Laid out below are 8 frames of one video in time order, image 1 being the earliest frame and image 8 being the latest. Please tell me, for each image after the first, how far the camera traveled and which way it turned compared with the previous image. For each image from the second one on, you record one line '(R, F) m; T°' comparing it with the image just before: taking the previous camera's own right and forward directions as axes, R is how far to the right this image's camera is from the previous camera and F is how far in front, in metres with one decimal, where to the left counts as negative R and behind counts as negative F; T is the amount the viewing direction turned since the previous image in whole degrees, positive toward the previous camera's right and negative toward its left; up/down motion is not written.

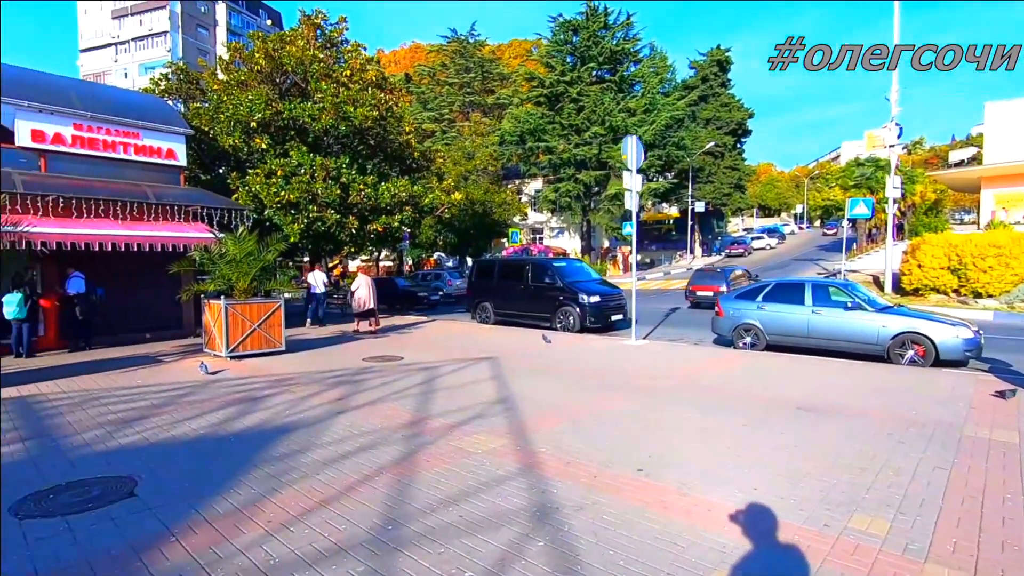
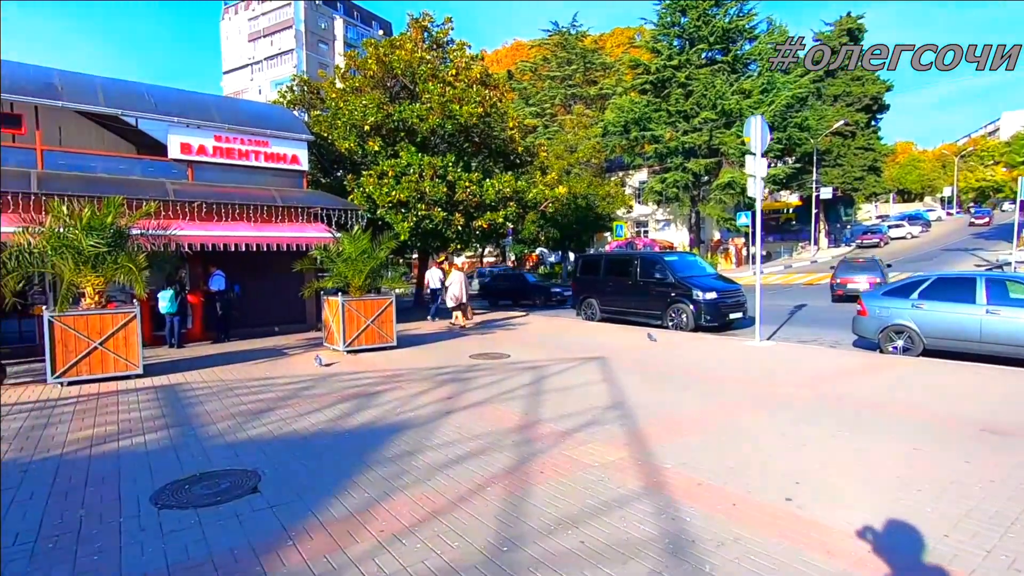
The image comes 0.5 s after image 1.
(-0.2, +0.4) m; -11°
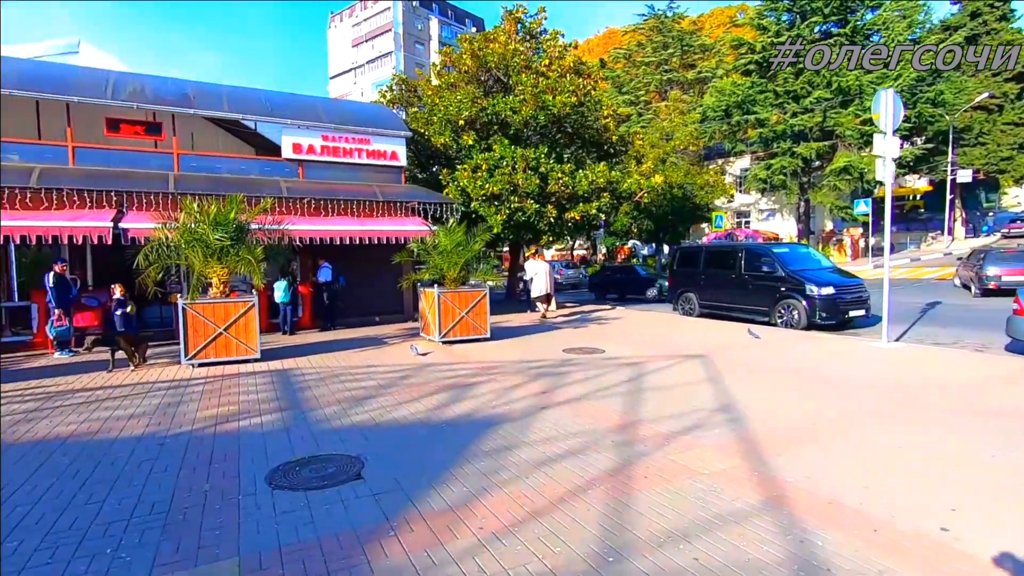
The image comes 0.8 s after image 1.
(-0.1, +0.2) m; -9°
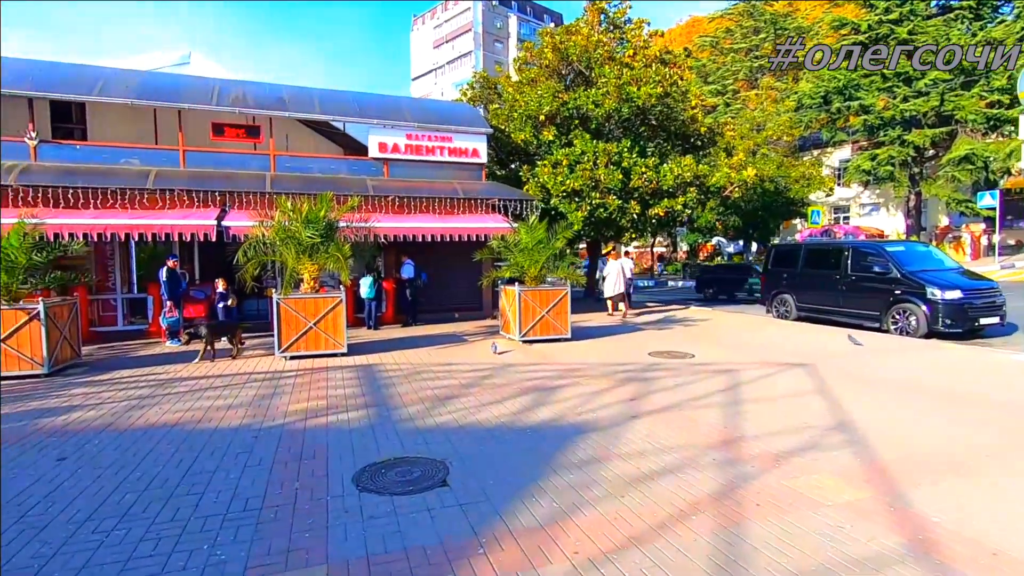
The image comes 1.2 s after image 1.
(-0.2, +0.3) m; -8°
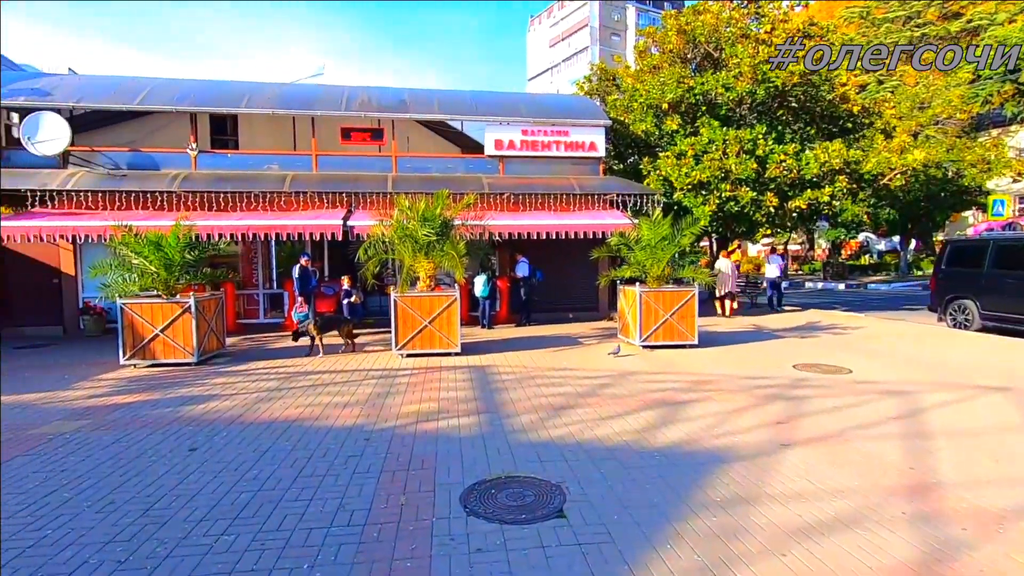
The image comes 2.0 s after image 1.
(-0.1, +0.6) m; -12°
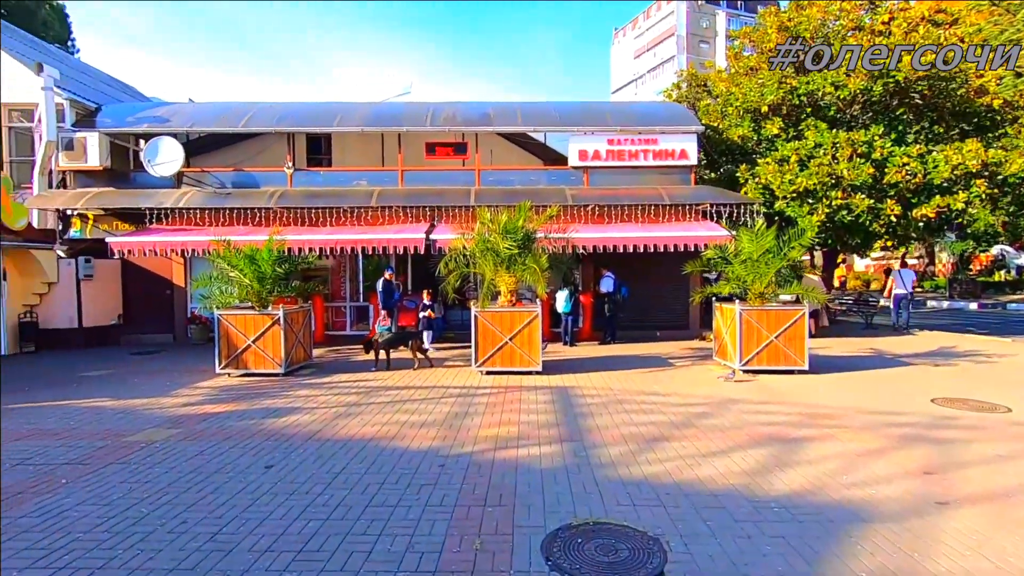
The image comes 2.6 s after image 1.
(-0.1, +0.5) m; -9°
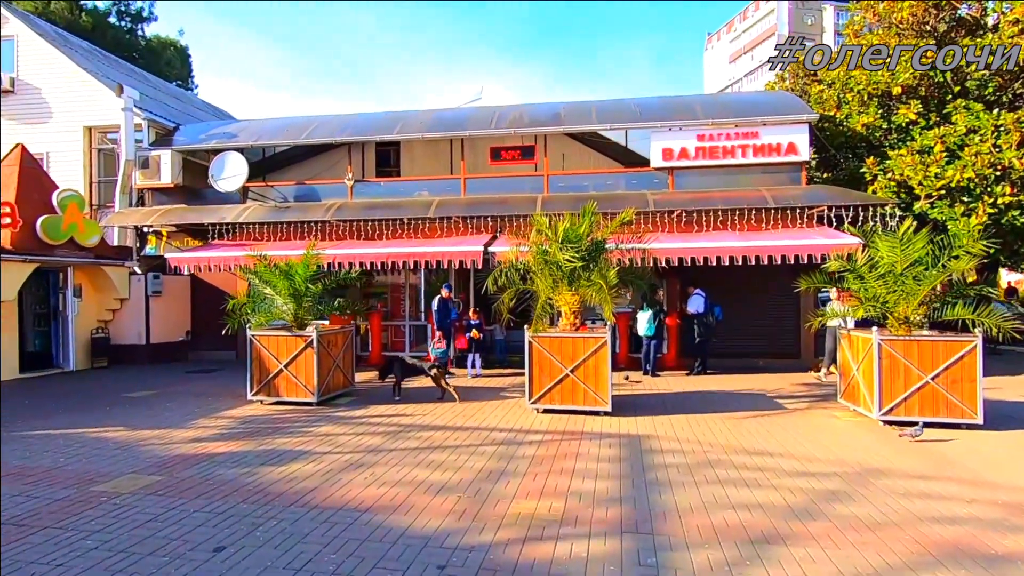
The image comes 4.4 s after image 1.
(+0.4, +1.8) m; -9°
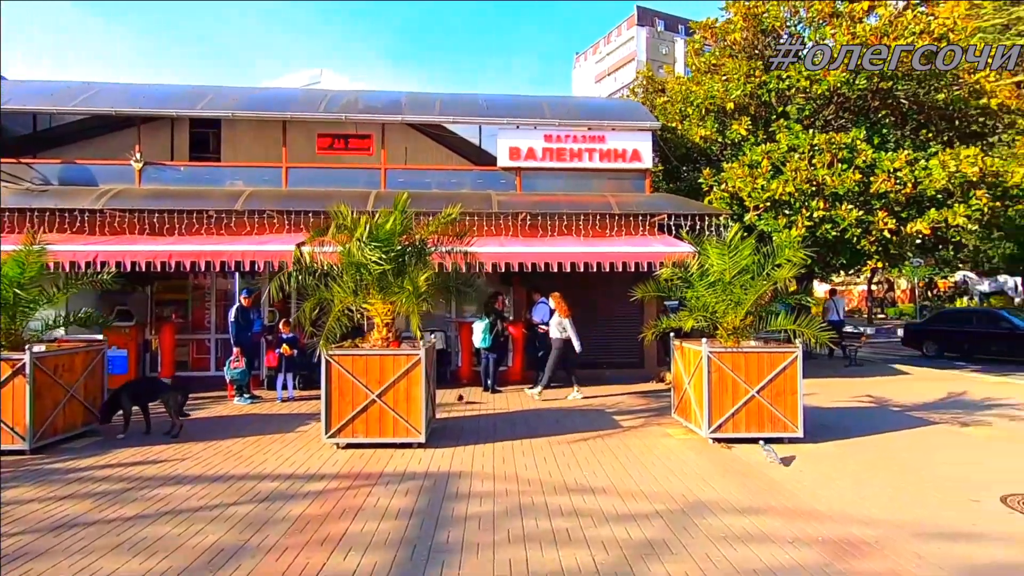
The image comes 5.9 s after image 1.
(+1.0, +1.2) m; +13°
